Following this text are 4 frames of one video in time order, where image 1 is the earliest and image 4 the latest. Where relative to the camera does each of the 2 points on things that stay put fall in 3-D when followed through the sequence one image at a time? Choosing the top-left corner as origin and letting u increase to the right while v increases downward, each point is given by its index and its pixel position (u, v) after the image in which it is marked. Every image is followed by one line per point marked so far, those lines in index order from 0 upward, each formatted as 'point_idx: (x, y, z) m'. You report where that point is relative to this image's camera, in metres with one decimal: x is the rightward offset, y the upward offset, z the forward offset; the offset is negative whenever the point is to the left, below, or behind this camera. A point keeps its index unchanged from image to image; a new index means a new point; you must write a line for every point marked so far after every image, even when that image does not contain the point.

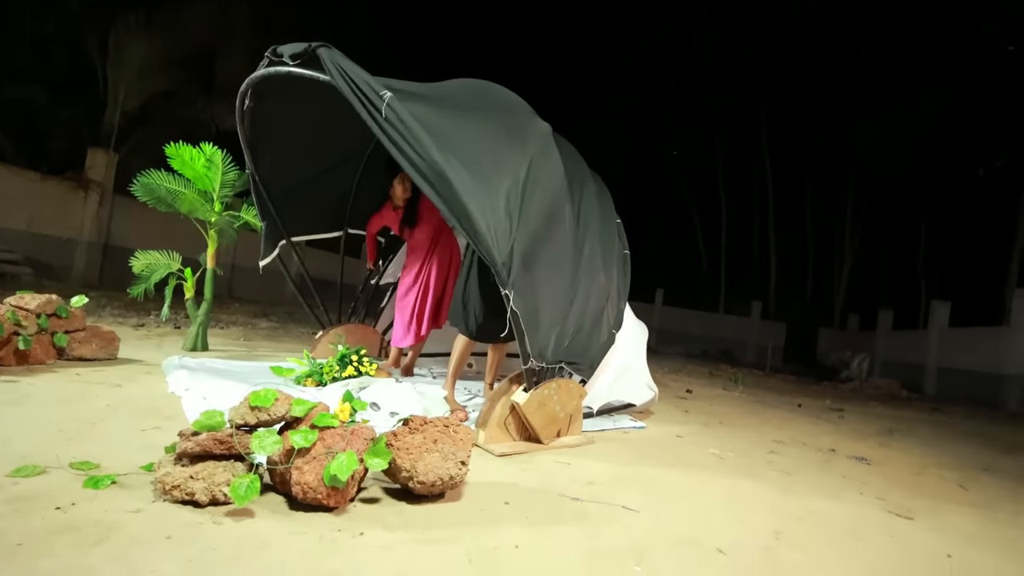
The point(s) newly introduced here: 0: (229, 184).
0: (-3.3, +1.2, +5.5) m
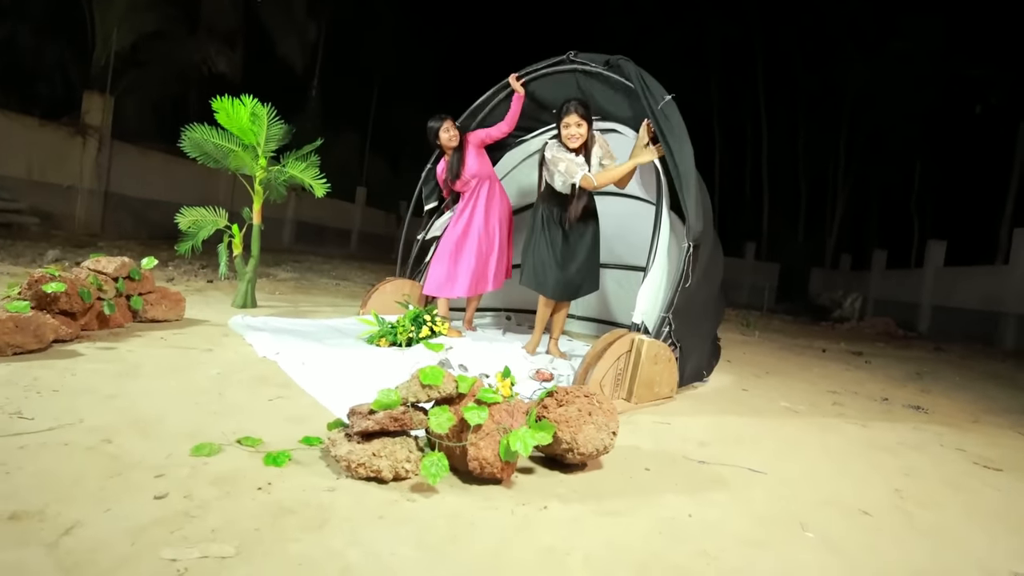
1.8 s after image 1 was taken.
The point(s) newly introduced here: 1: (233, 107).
0: (-2.6, +1.6, +5.3) m
1: (-2.9, +1.9, +5.0) m
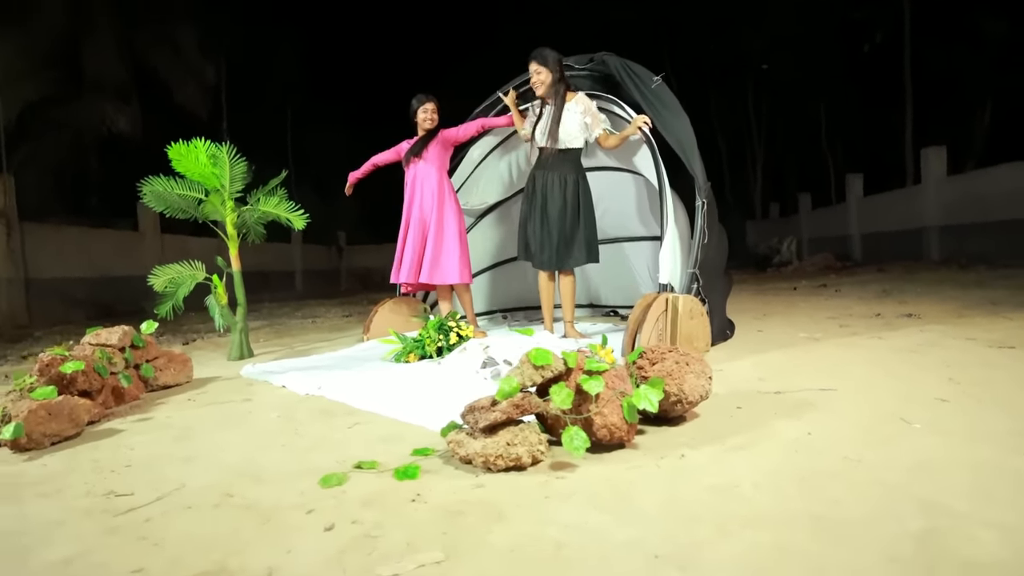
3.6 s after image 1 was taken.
0: (-2.8, +1.1, +5.0) m
1: (-3.1, +1.4, +4.7) m
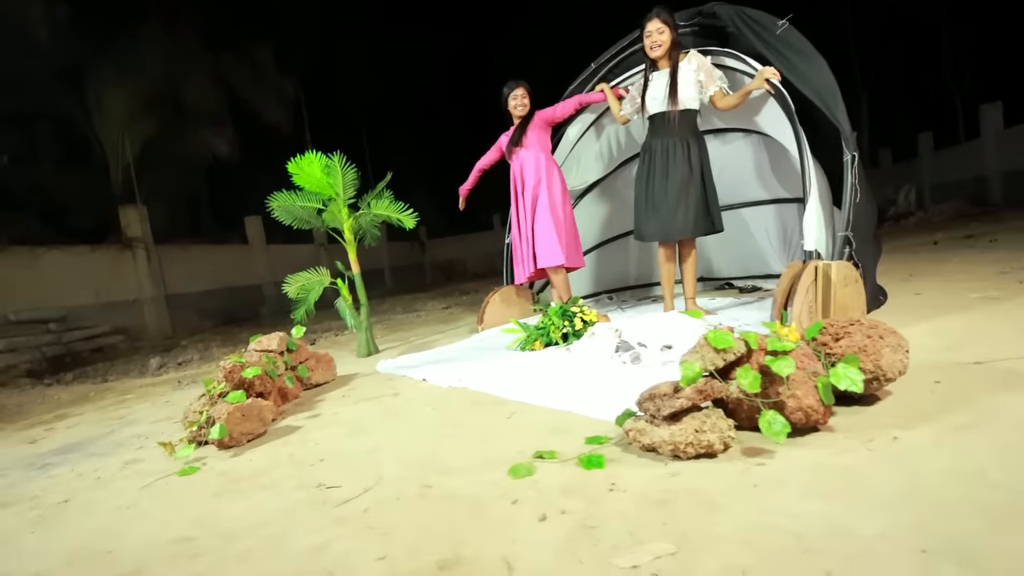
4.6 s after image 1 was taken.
0: (-1.7, +1.1, +5.3) m
1: (-2.1, +1.3, +5.0) m
